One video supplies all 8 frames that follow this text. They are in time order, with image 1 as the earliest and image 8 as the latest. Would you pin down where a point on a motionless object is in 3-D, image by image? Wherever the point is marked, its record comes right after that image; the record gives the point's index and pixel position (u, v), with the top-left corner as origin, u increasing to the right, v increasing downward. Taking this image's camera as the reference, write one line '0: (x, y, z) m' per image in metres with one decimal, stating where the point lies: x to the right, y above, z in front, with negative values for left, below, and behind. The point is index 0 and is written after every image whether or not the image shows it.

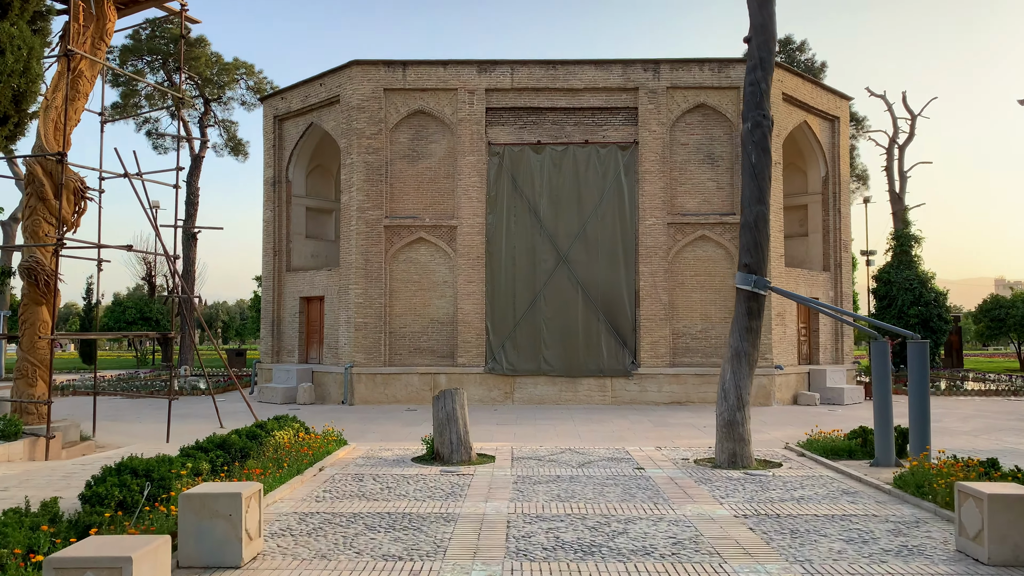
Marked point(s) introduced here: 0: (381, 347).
0: (-2.9, -1.3, +18.1) m
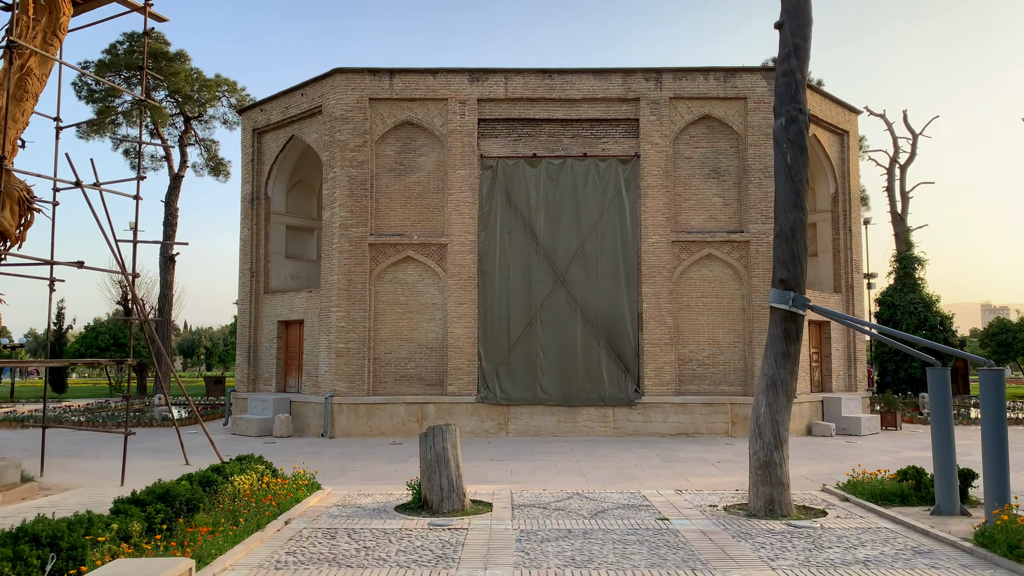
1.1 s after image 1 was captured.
0: (-3.1, -1.8, +16.8) m
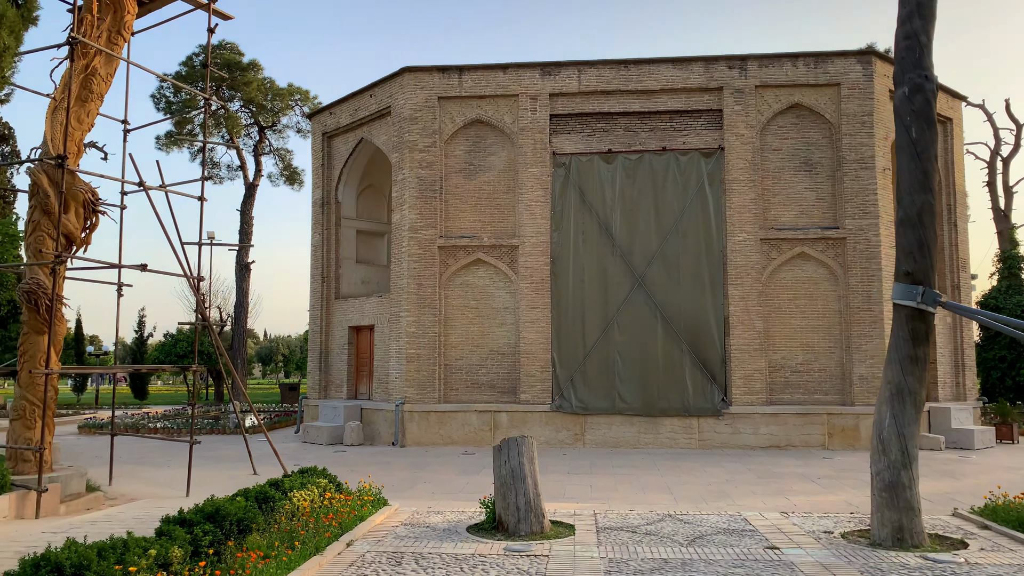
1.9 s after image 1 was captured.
0: (-1.5, -1.9, +16.2) m
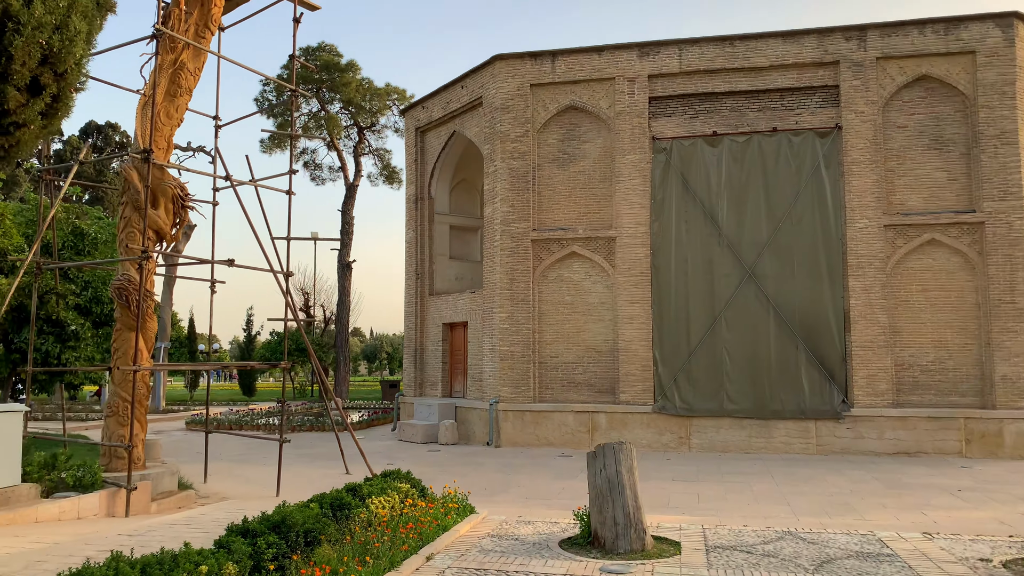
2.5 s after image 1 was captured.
0: (+0.3, -1.8, +15.6) m
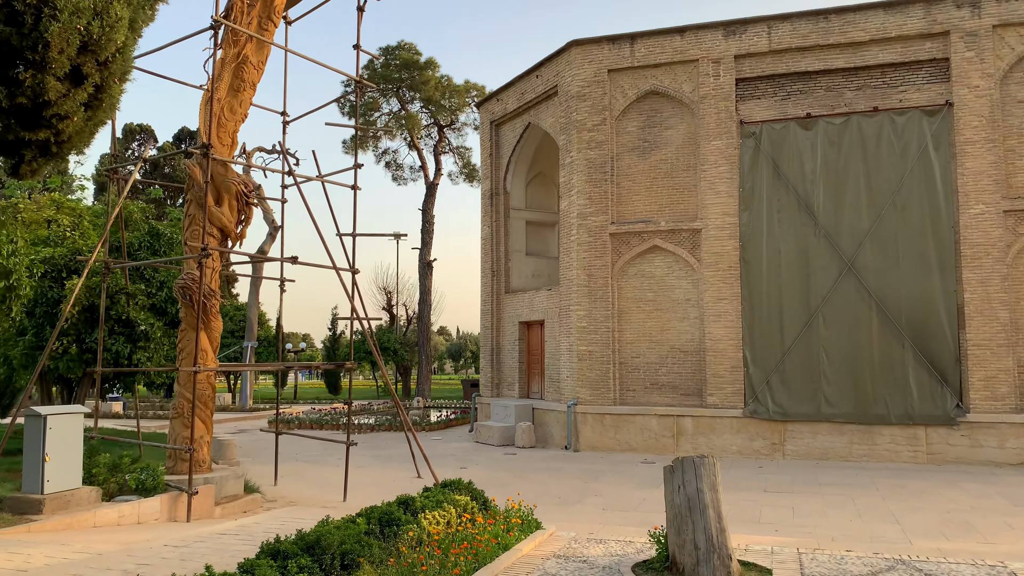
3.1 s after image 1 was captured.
0: (+1.8, -1.7, +14.8) m
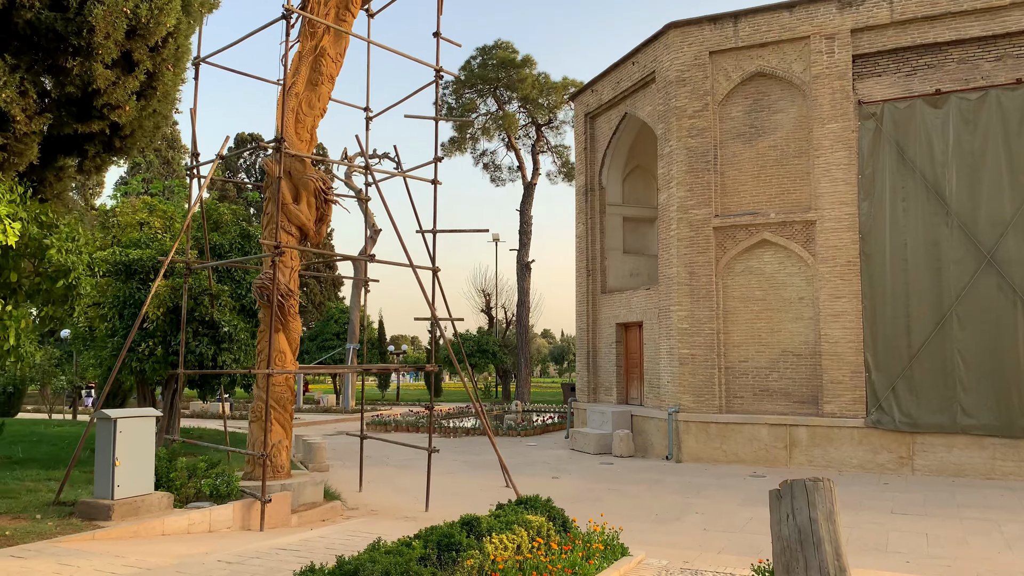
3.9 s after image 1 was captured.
0: (+3.4, -1.7, +13.8) m
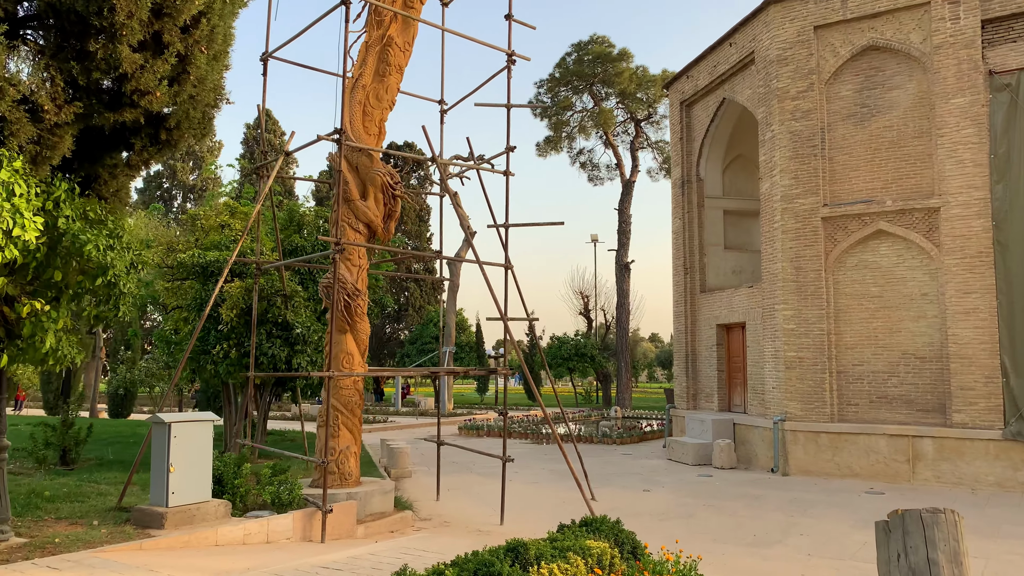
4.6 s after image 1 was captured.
0: (+4.8, -1.6, +12.5) m
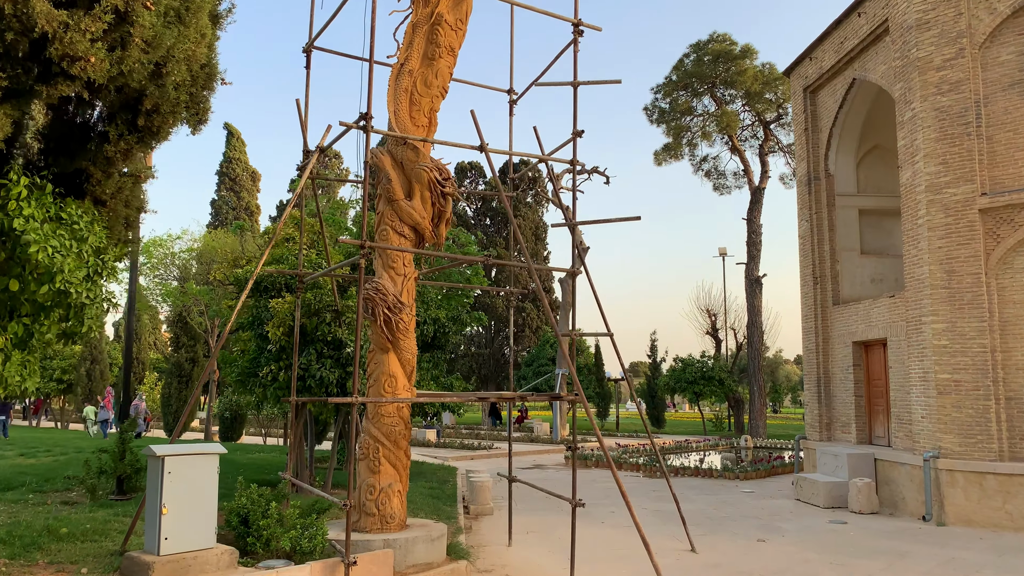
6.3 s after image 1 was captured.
0: (+6.0, -1.7, +10.1) m
